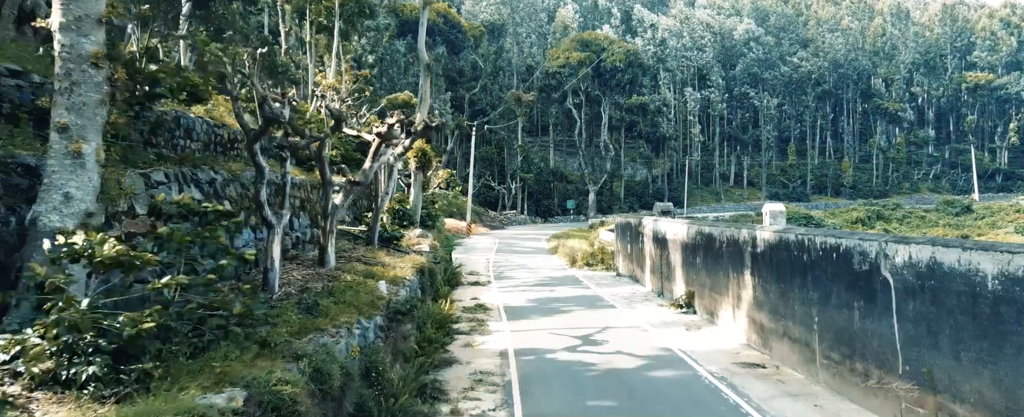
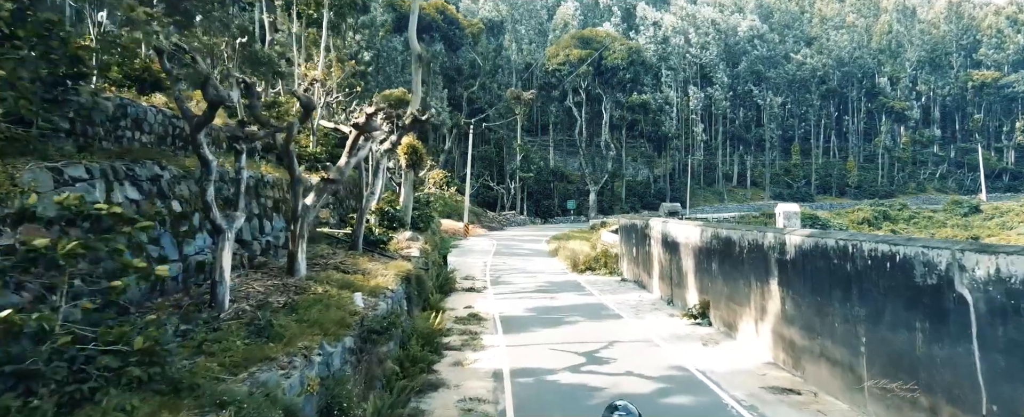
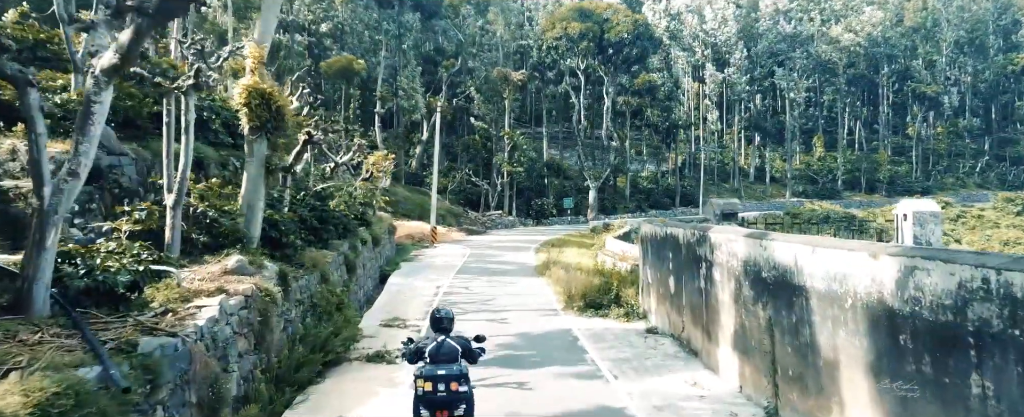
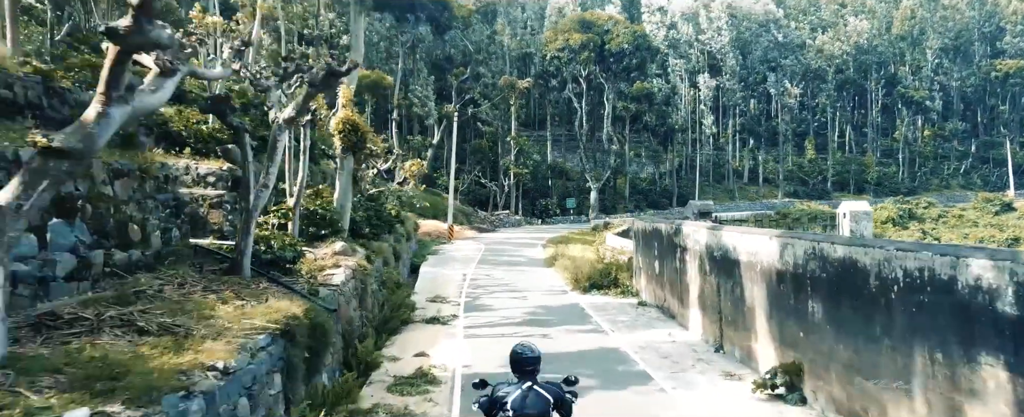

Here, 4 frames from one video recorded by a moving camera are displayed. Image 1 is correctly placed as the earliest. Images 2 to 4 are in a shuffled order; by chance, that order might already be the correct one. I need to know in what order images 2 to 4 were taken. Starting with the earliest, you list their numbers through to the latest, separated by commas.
2, 4, 3
